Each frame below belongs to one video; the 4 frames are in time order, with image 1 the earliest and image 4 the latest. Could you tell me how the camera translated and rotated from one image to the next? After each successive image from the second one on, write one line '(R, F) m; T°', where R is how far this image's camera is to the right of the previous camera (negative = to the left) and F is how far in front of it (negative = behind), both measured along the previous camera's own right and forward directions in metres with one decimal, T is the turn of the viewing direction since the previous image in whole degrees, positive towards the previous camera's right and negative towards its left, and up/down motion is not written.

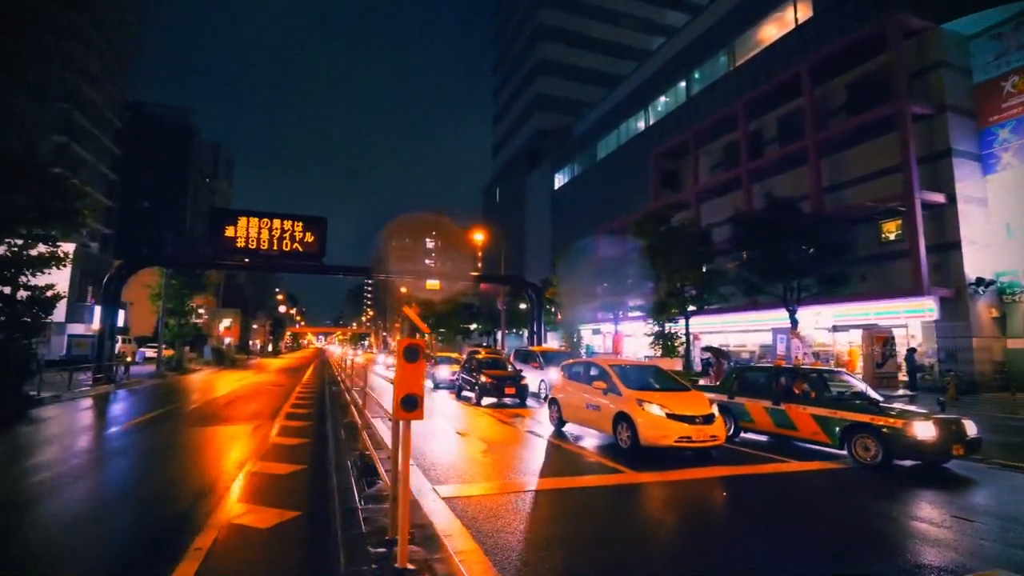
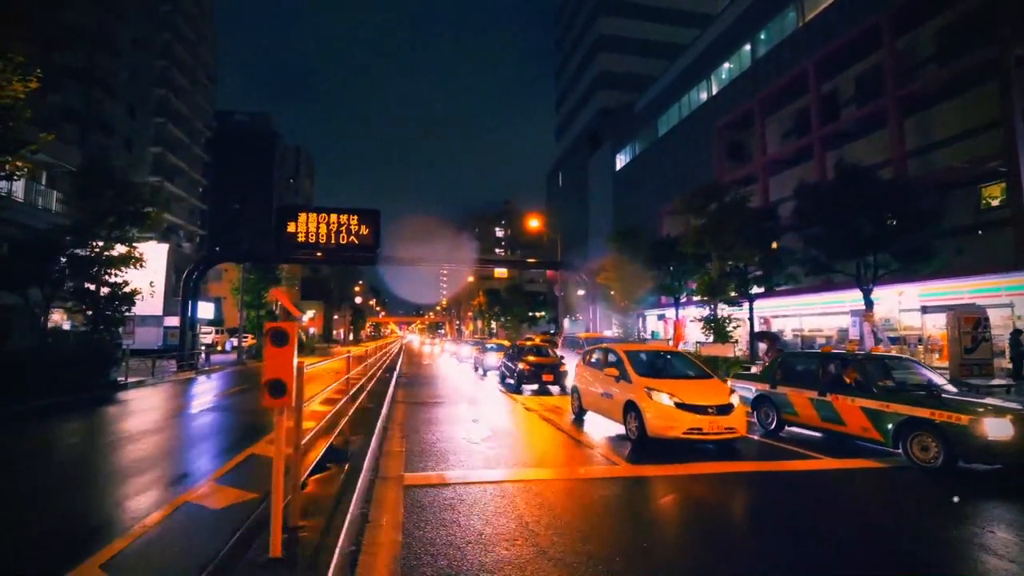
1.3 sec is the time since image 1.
(+1.5, +1.1) m; -8°
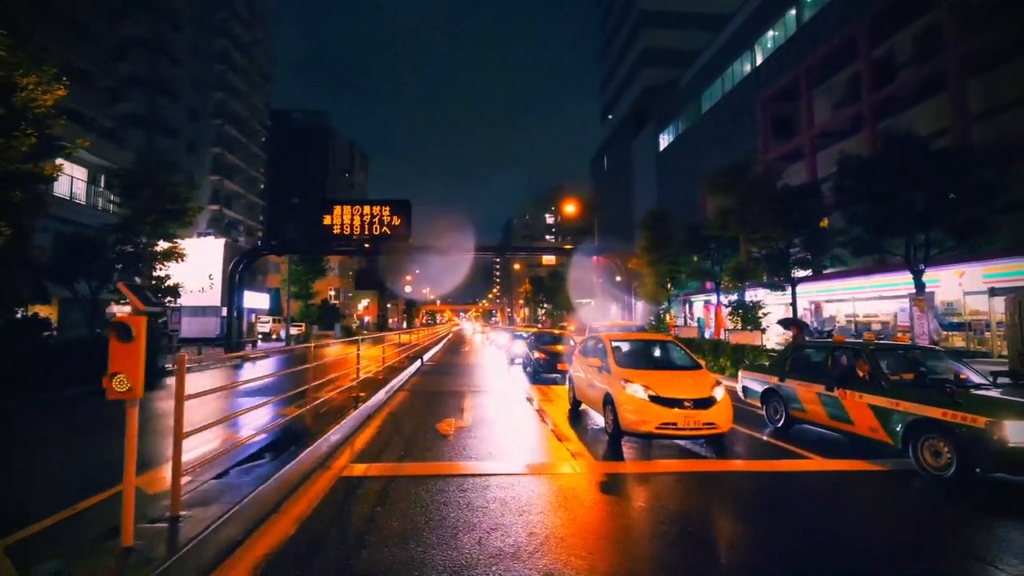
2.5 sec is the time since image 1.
(+1.5, +0.7) m; -6°
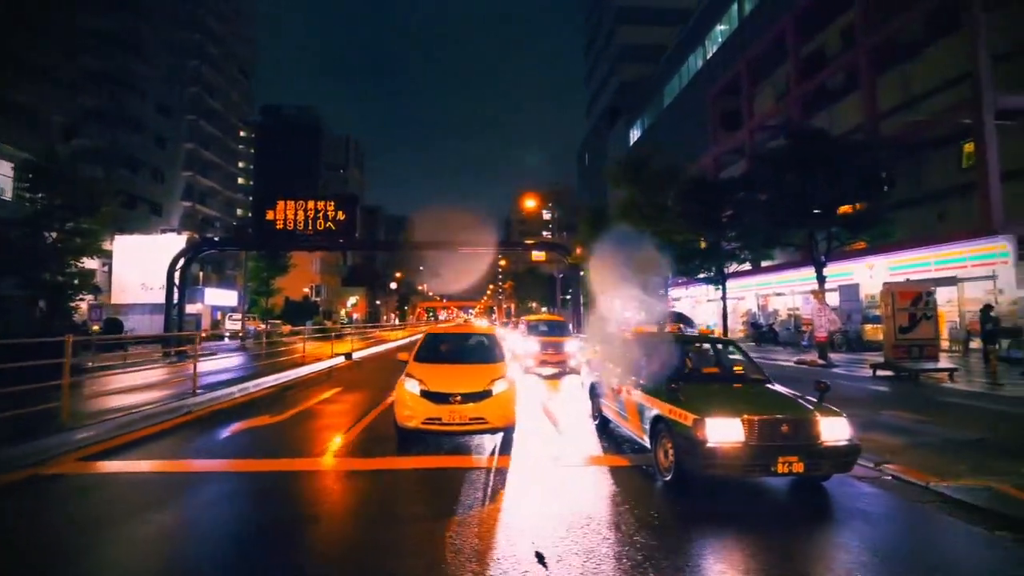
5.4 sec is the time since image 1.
(+3.6, 0.0) m; -2°
